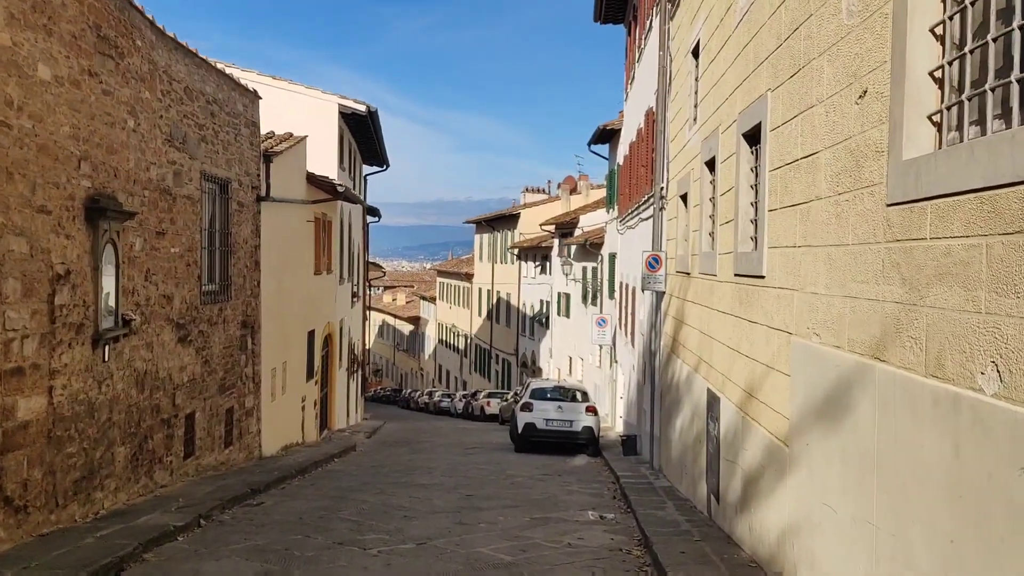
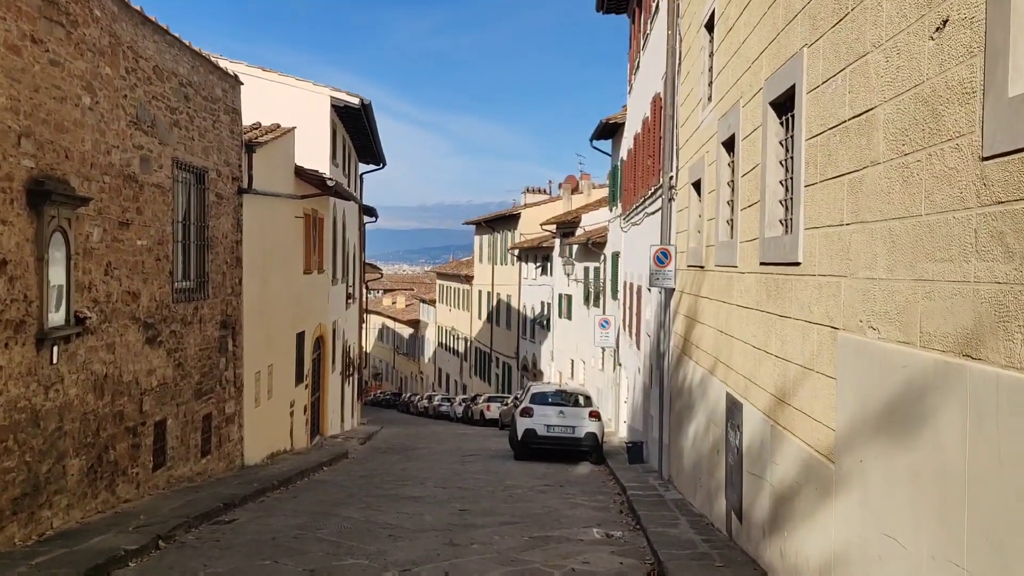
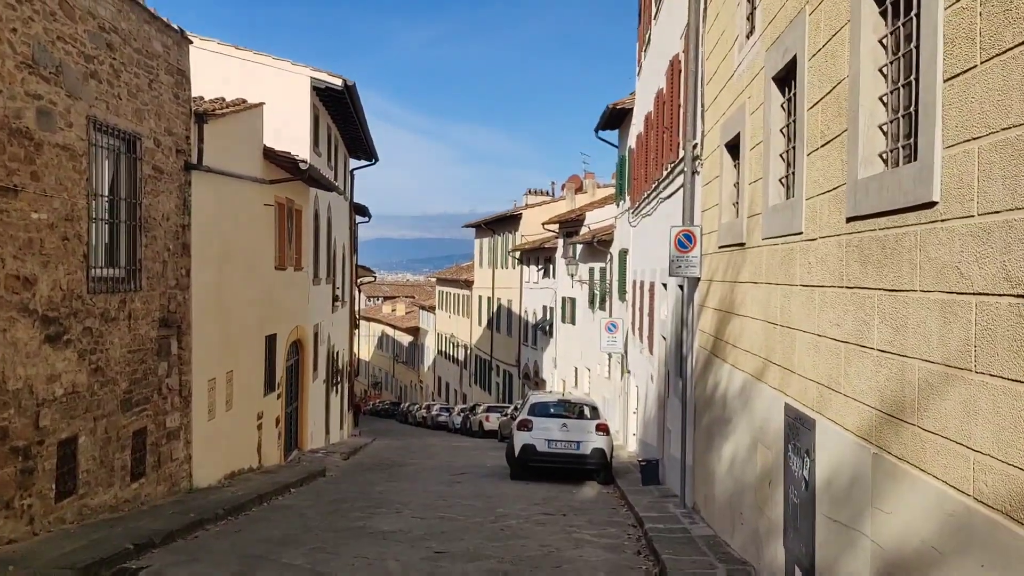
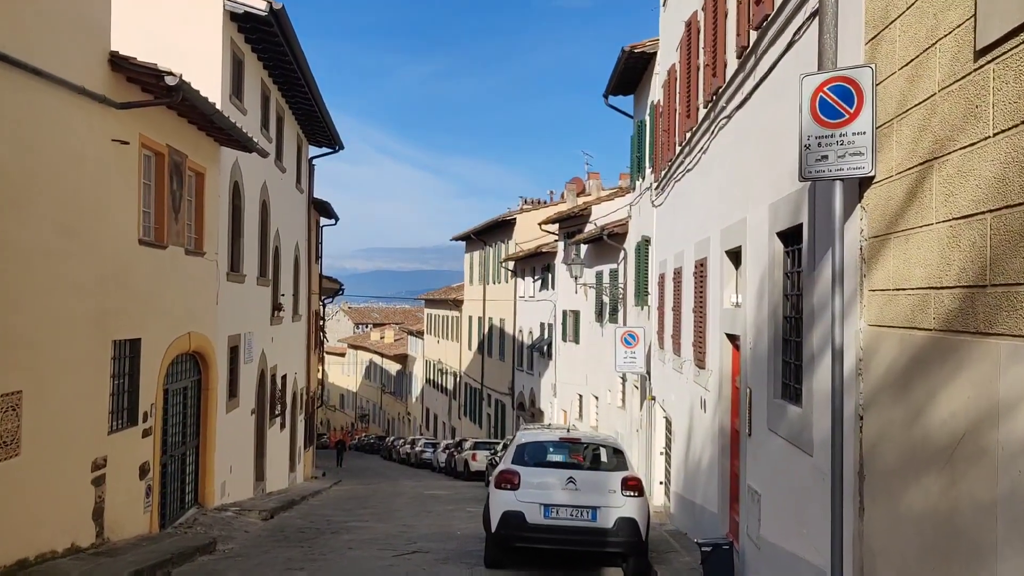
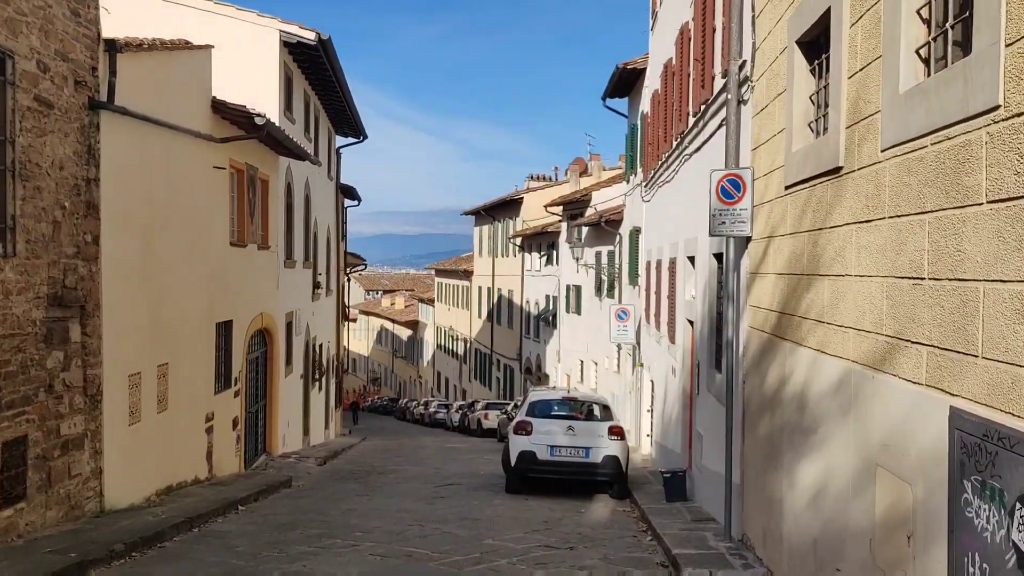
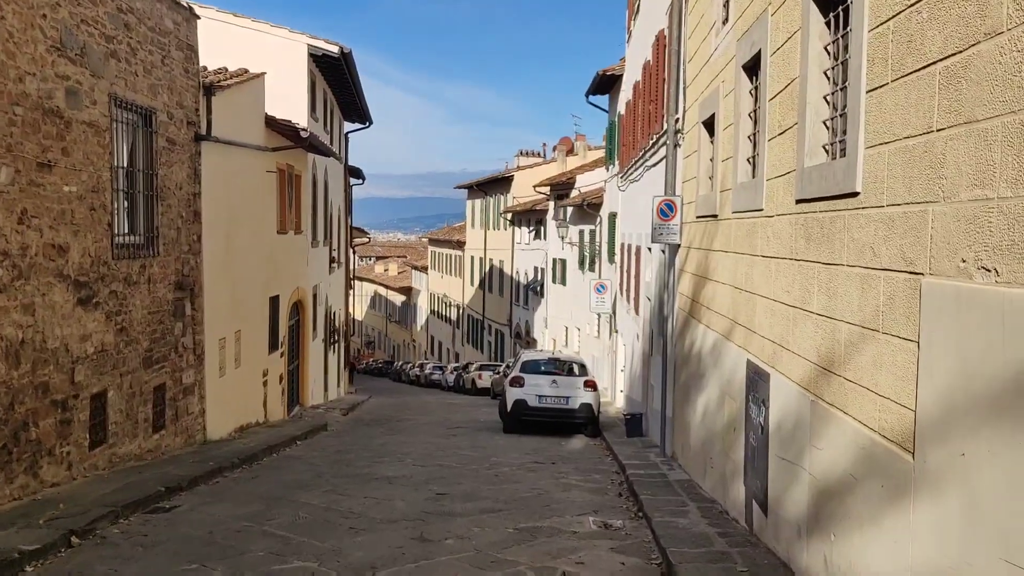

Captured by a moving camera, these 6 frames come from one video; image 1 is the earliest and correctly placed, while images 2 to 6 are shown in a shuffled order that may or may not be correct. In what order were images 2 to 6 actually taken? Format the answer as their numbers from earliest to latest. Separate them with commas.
2, 6, 3, 5, 4
